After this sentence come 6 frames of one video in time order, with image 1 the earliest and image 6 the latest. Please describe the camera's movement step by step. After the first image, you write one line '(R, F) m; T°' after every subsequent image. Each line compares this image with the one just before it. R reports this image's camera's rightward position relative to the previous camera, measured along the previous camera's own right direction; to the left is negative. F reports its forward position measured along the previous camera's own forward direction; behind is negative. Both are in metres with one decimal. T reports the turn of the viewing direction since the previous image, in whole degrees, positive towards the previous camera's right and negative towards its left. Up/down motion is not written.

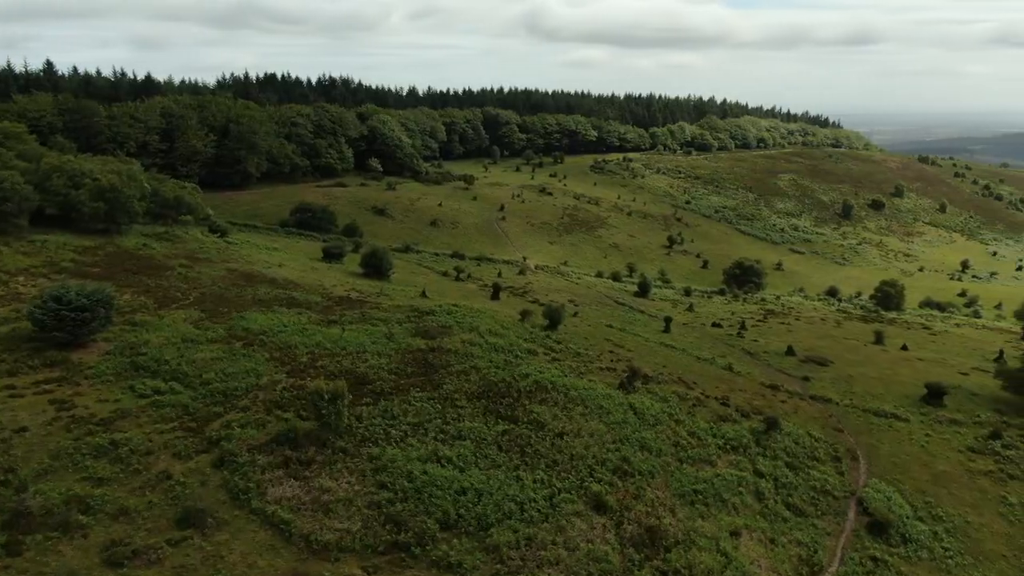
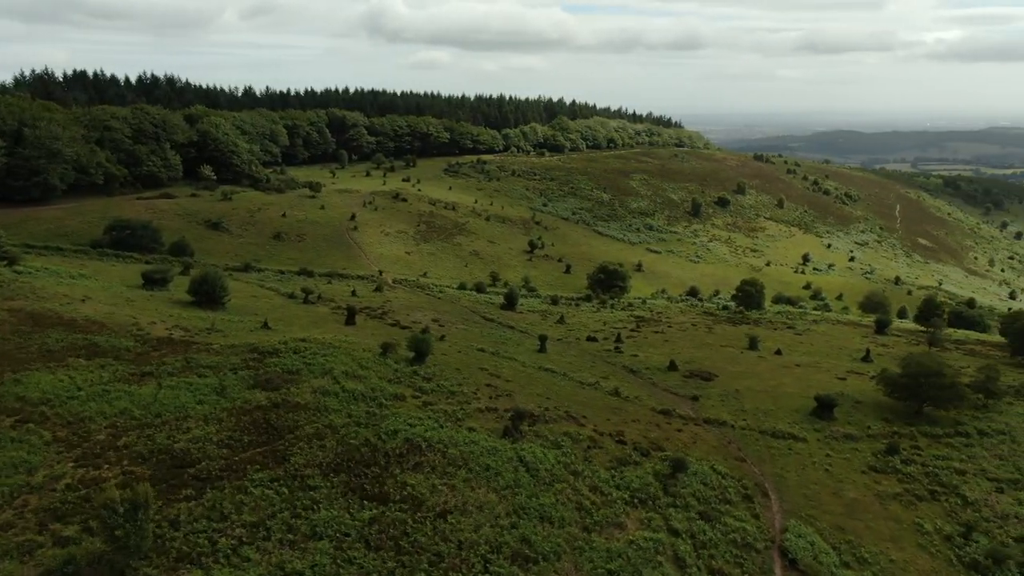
(-0.1, +4.1) m; +11°
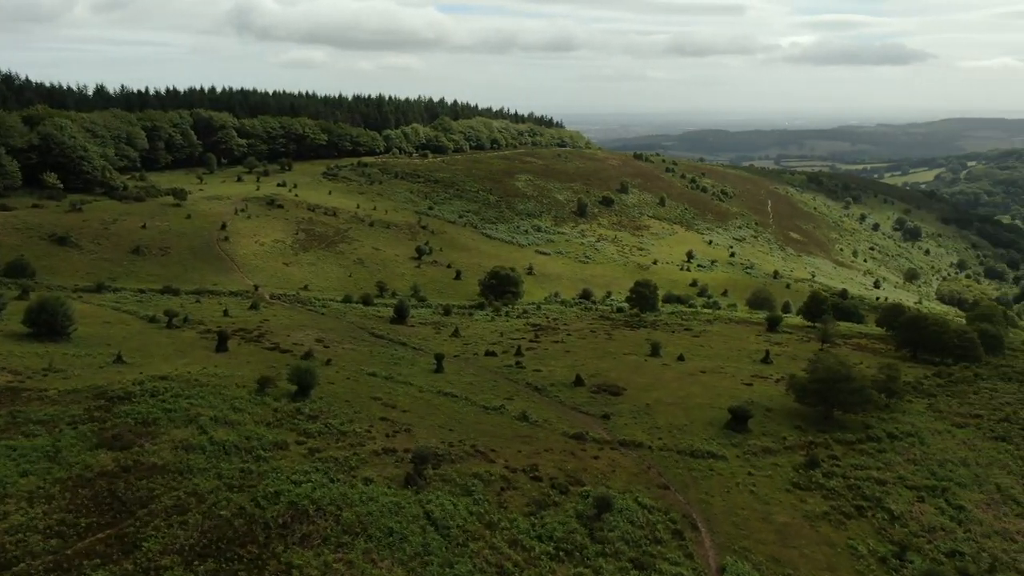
(-0.3, +2.8) m; +8°
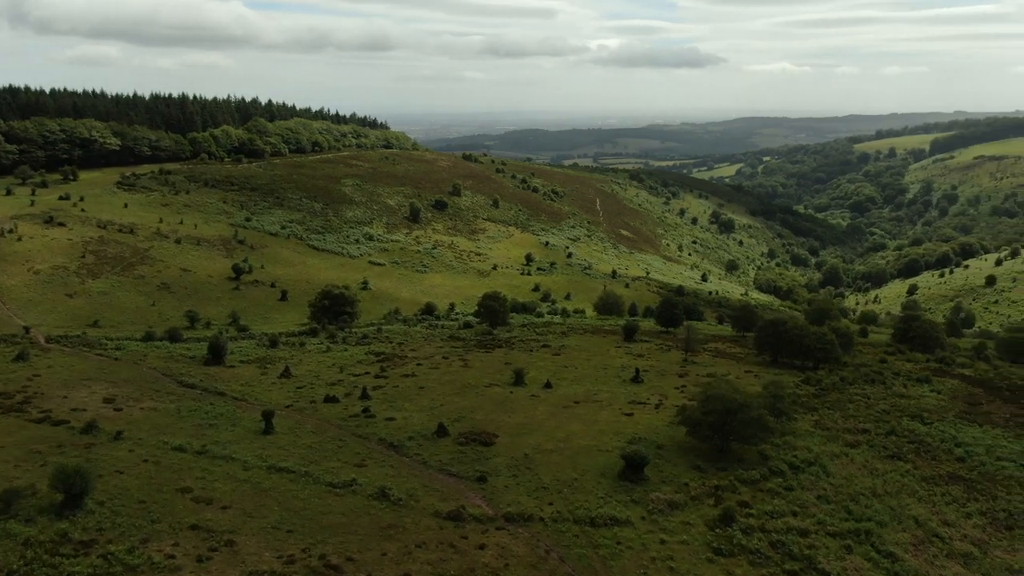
(-0.5, +5.4) m; +12°
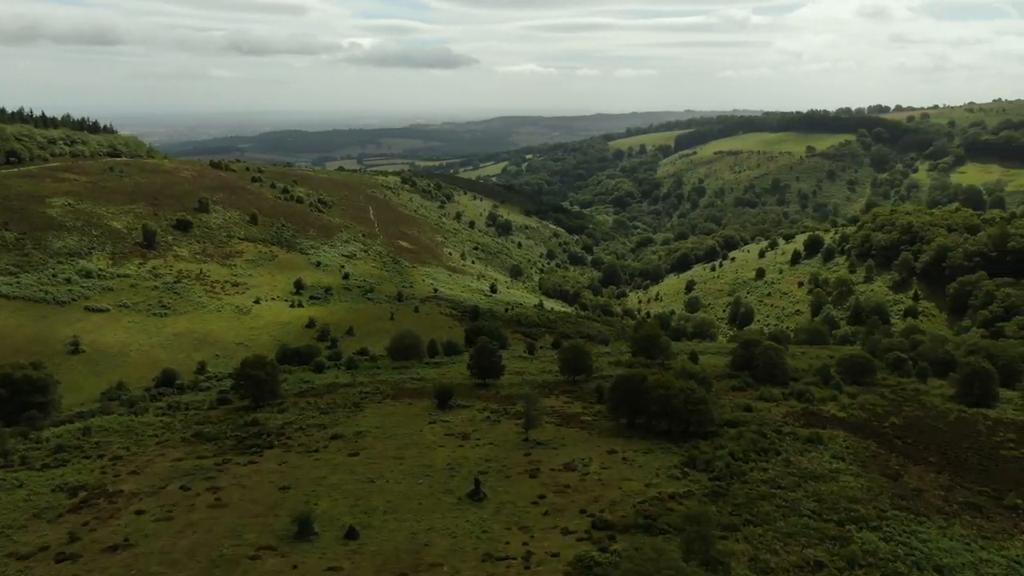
(+0.1, +12.2) m; +16°
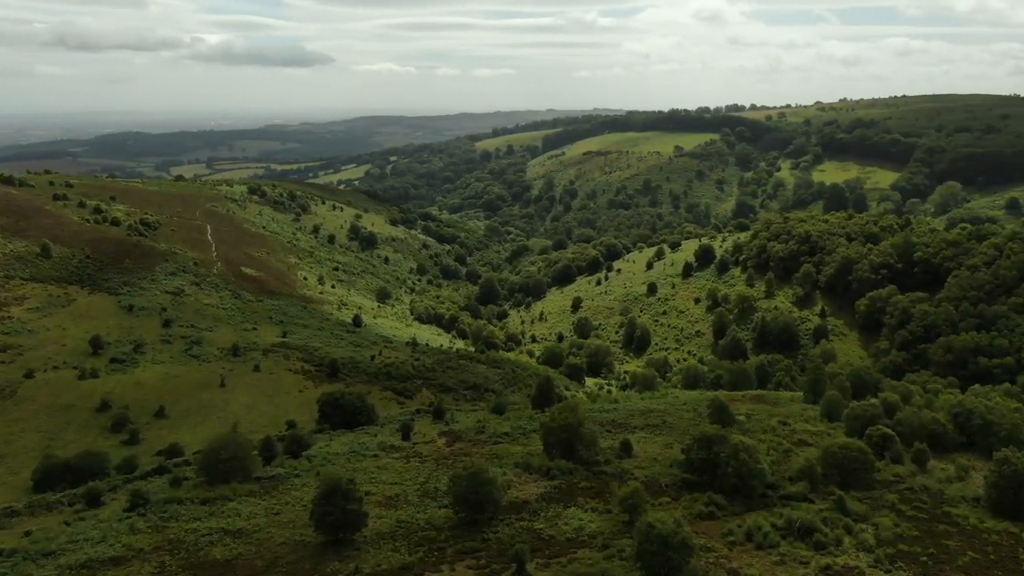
(+0.4, +15.3) m; +9°
